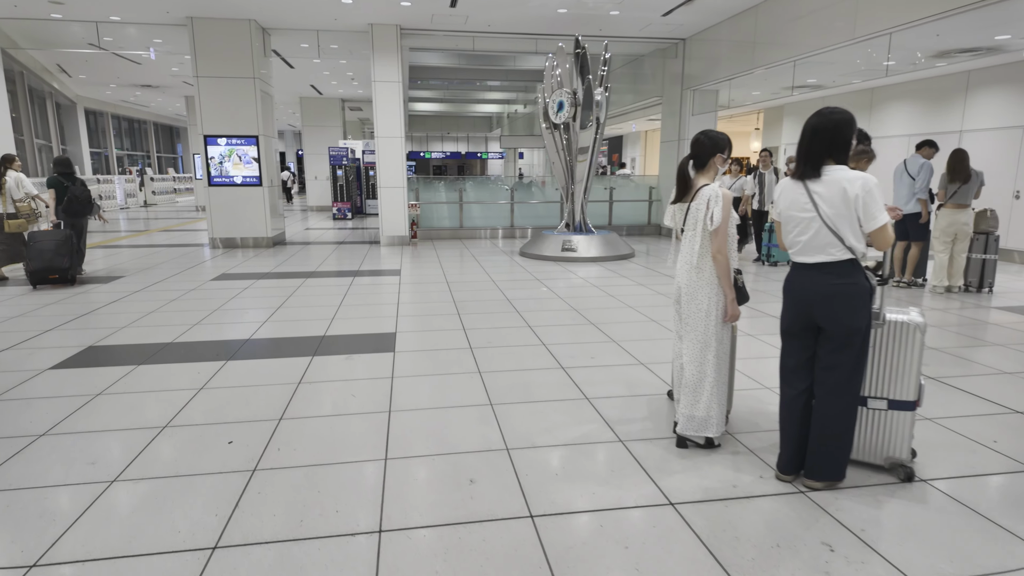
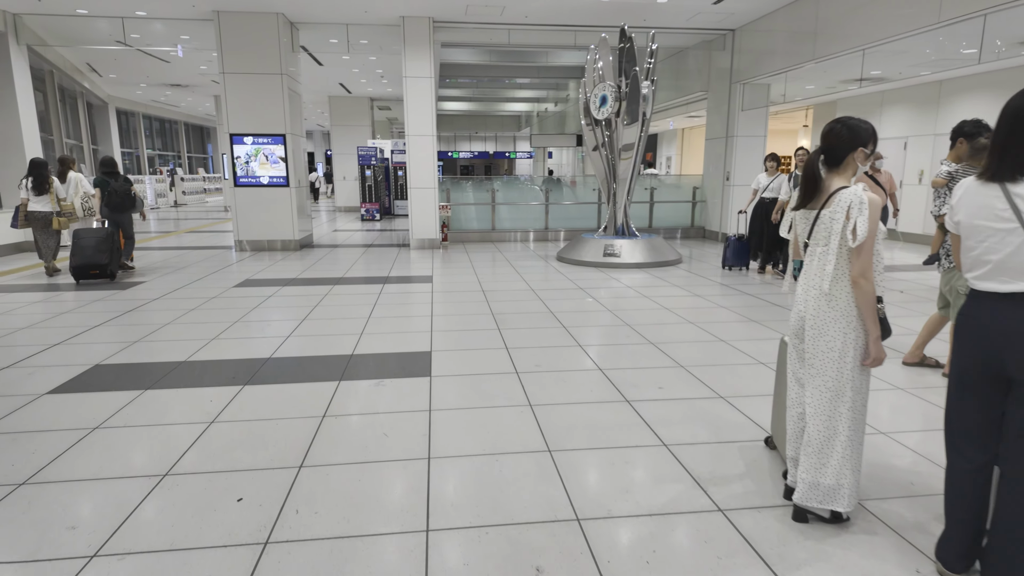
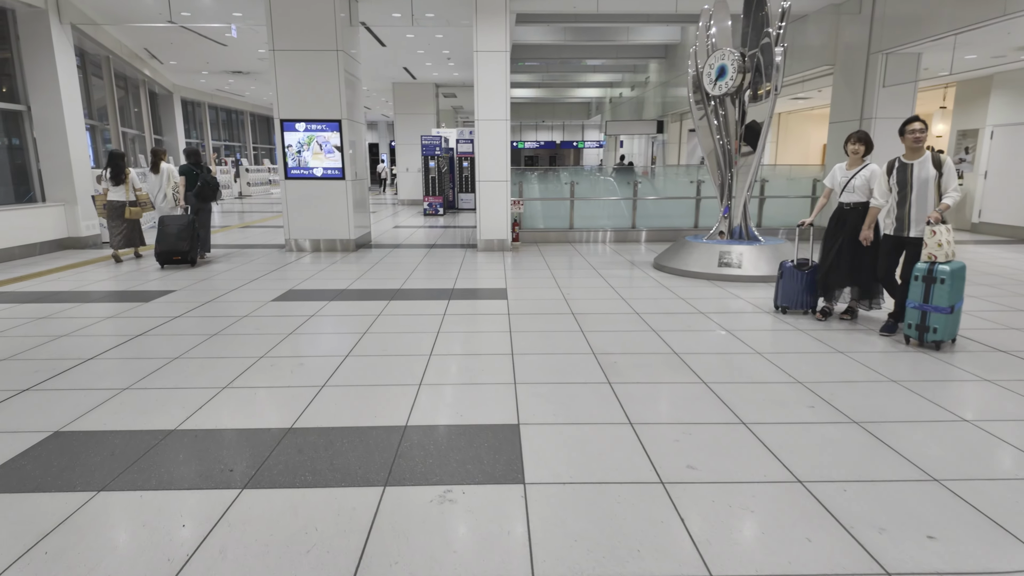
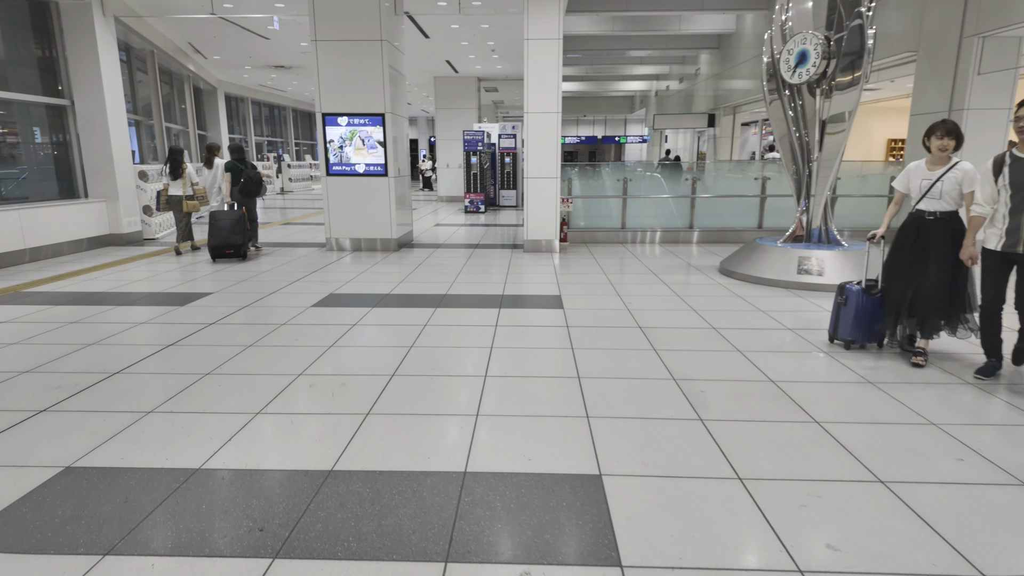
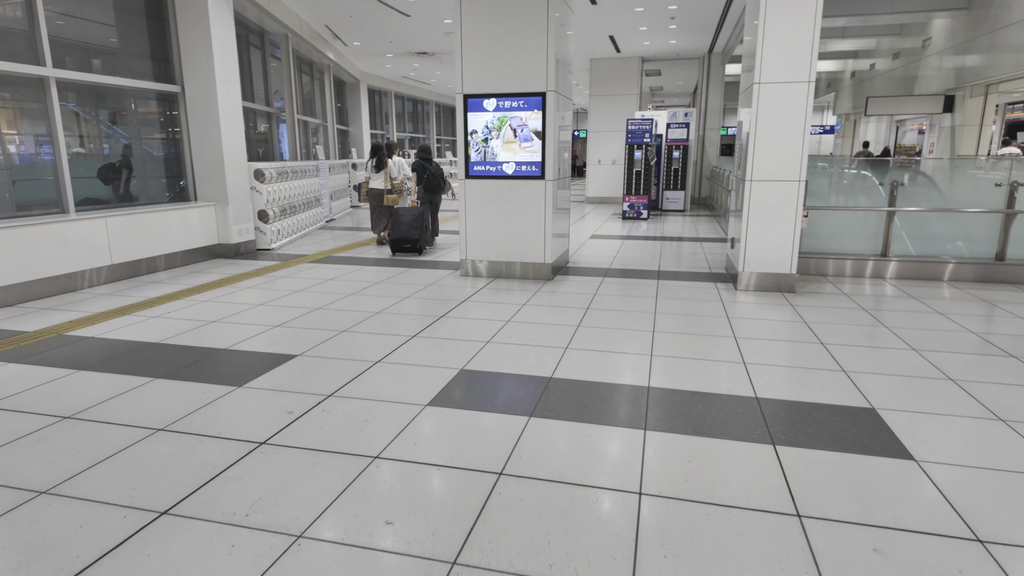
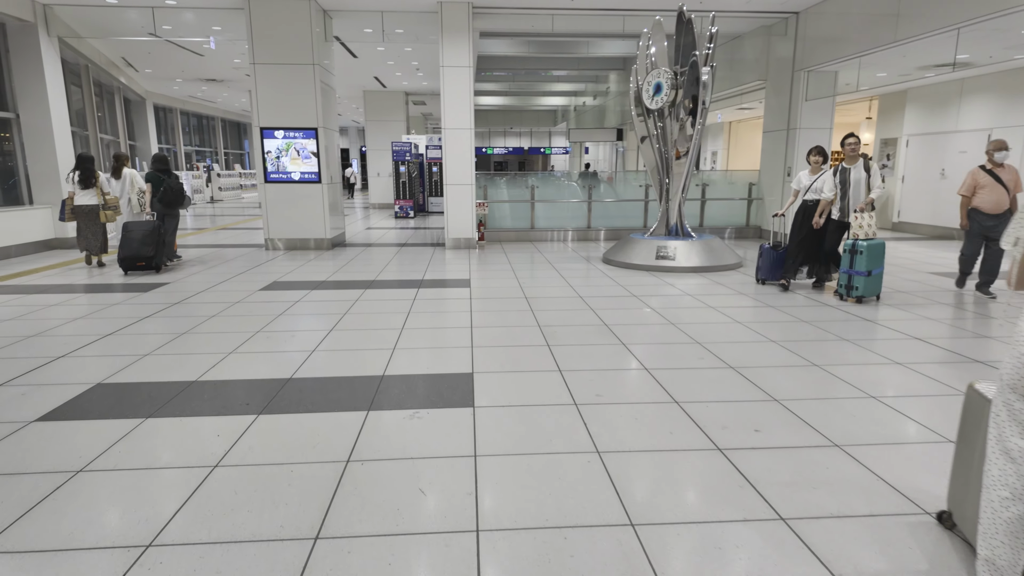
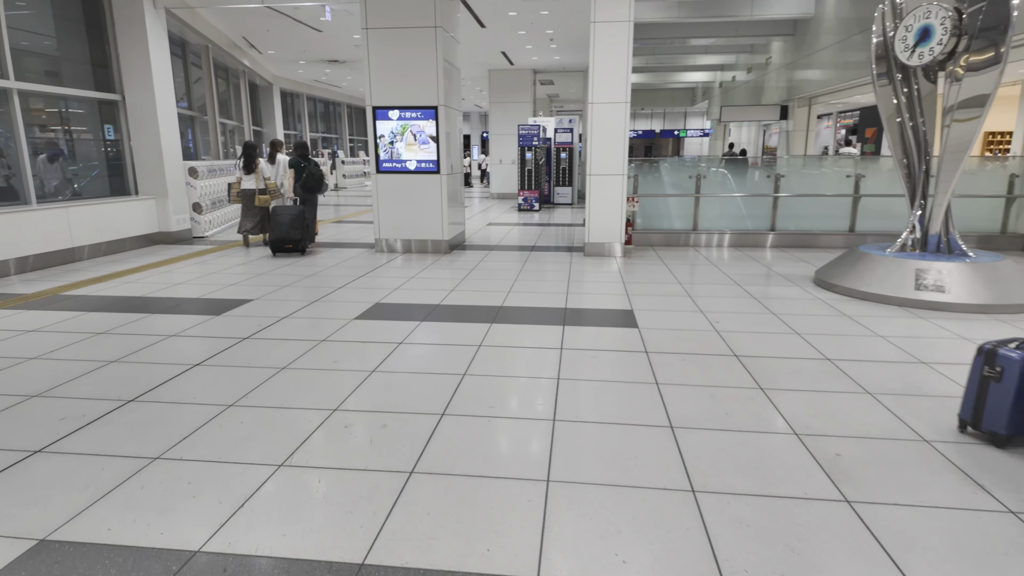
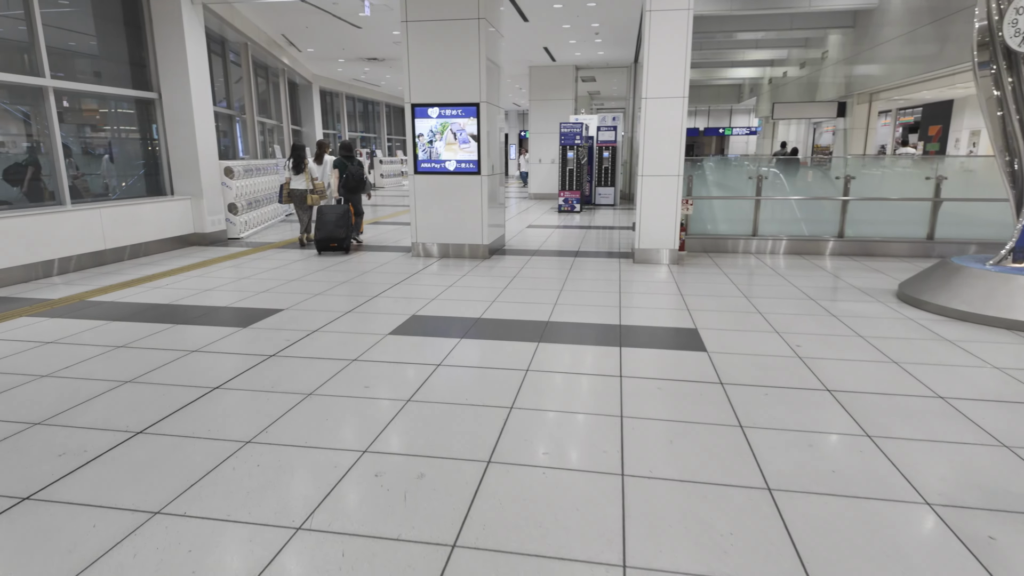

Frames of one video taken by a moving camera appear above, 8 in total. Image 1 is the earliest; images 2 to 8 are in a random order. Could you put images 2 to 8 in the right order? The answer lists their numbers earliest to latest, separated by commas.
2, 6, 3, 4, 7, 8, 5
